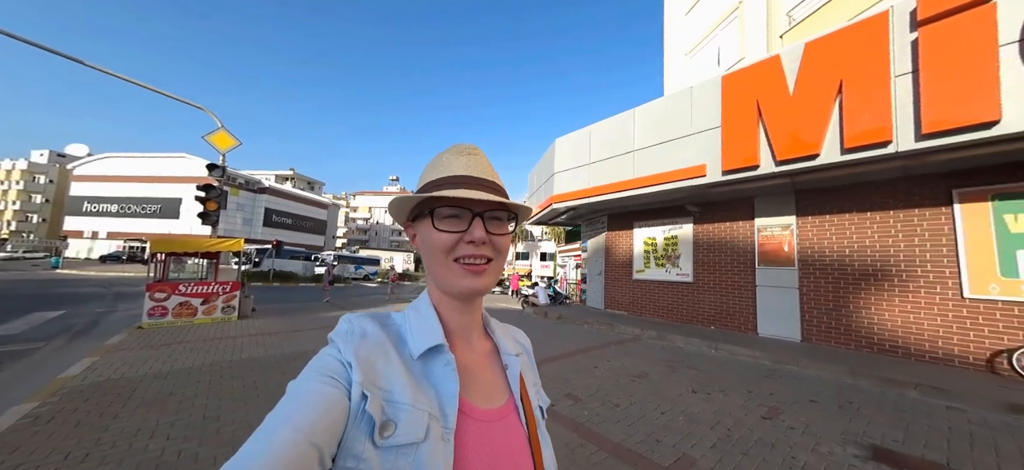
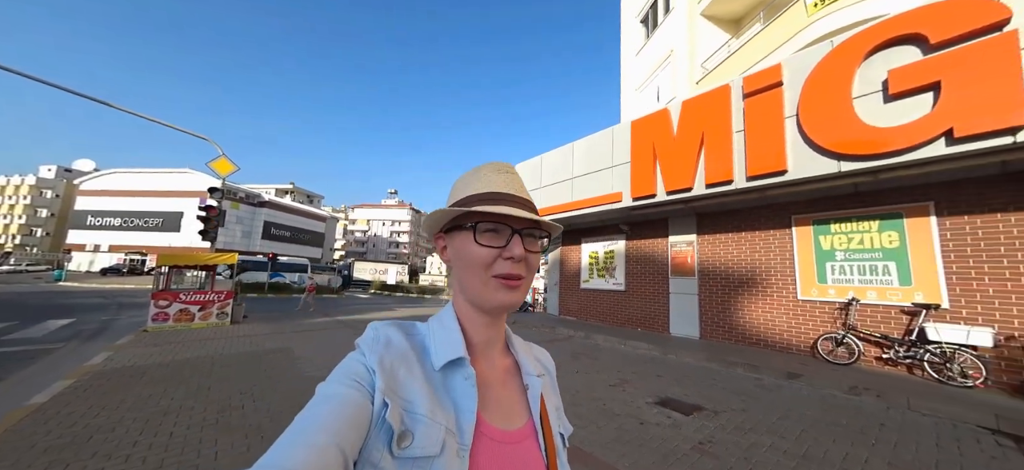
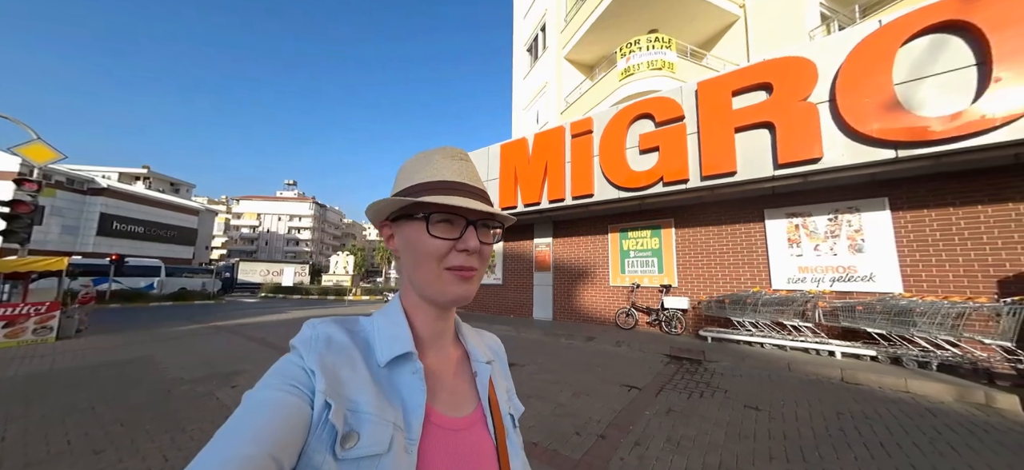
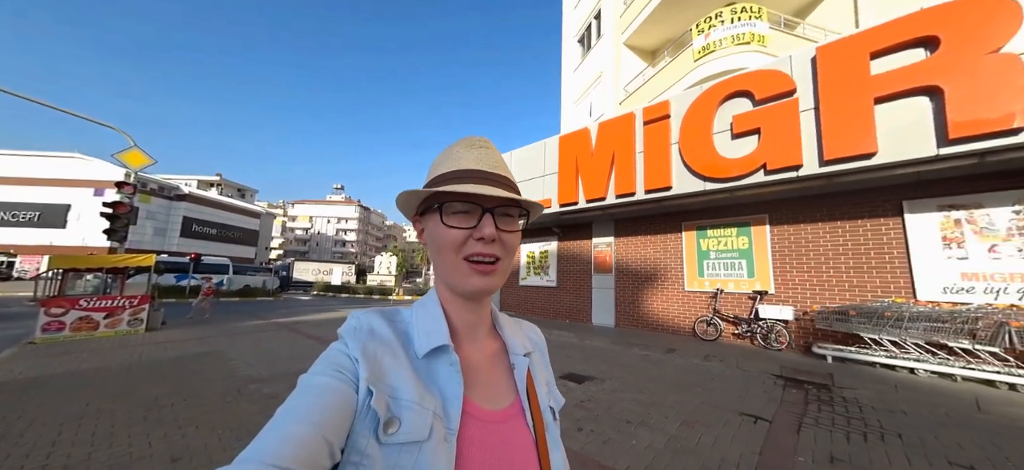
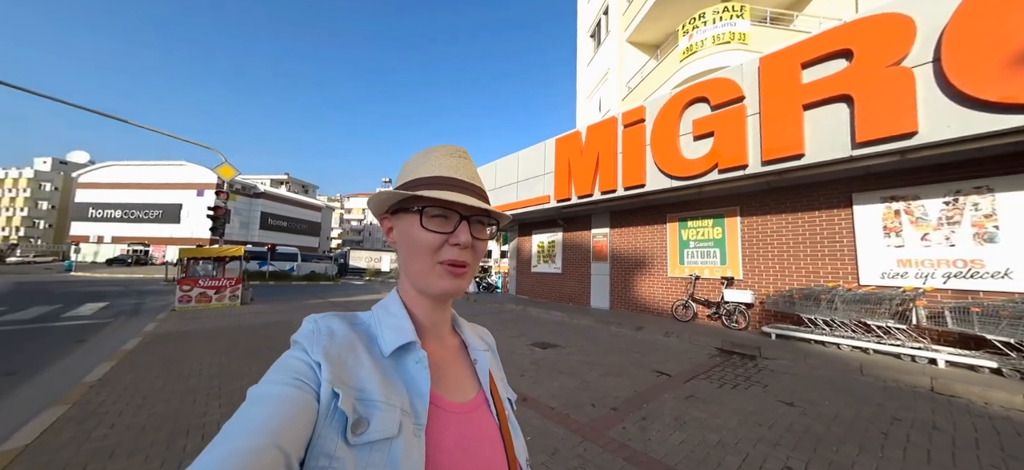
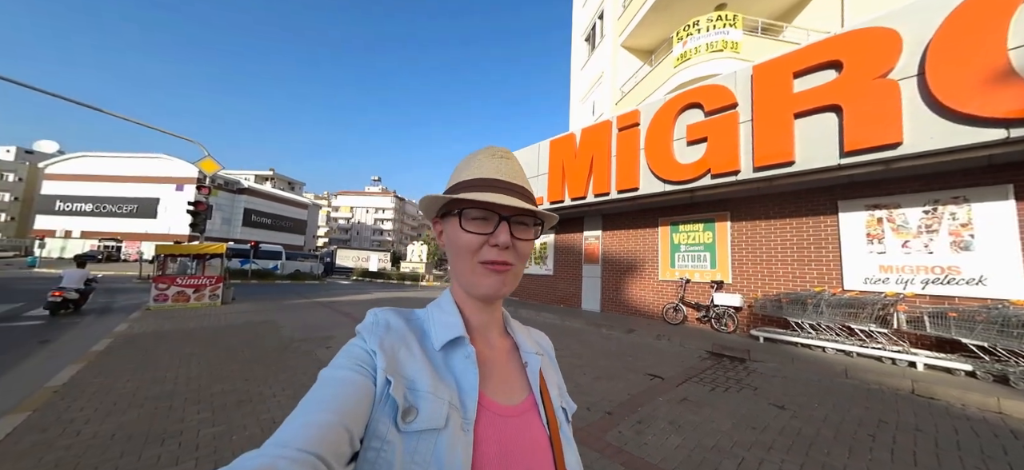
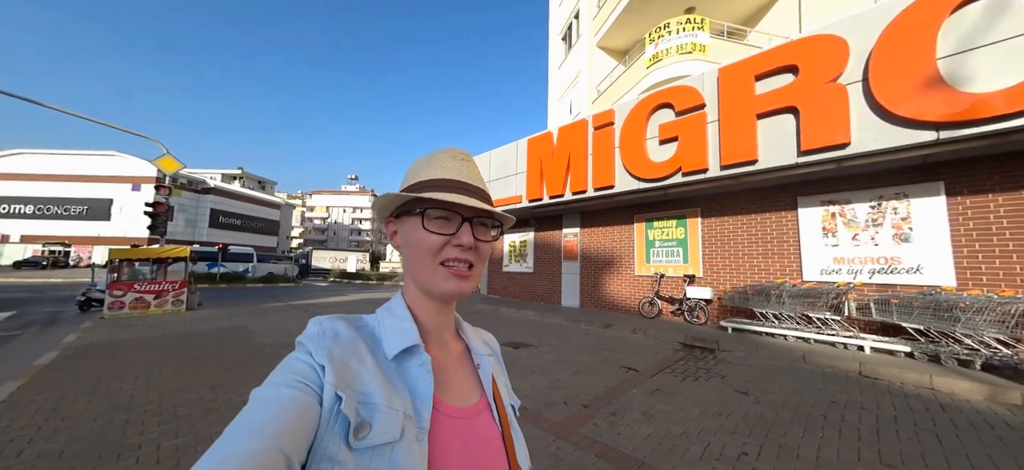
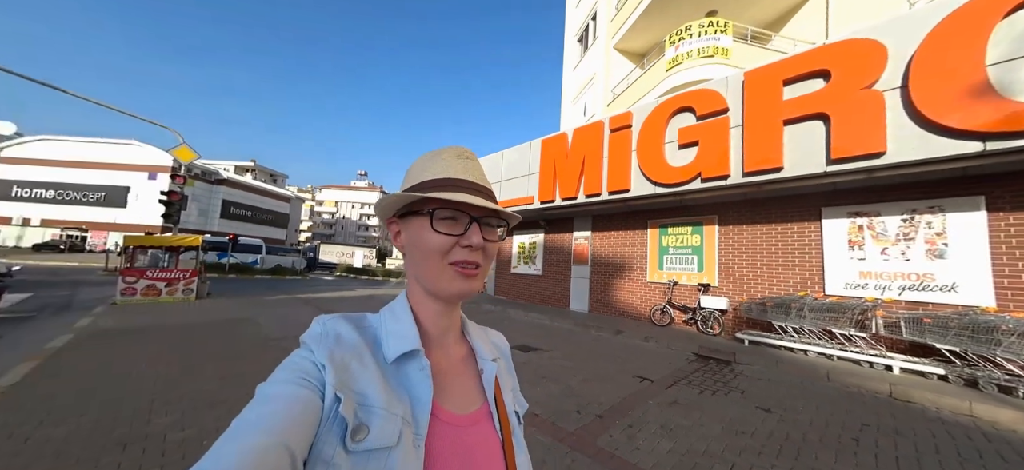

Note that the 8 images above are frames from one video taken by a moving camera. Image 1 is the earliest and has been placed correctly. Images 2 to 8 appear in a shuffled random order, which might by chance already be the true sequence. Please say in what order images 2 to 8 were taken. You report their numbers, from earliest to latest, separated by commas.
2, 4, 3, 8, 6, 7, 5
